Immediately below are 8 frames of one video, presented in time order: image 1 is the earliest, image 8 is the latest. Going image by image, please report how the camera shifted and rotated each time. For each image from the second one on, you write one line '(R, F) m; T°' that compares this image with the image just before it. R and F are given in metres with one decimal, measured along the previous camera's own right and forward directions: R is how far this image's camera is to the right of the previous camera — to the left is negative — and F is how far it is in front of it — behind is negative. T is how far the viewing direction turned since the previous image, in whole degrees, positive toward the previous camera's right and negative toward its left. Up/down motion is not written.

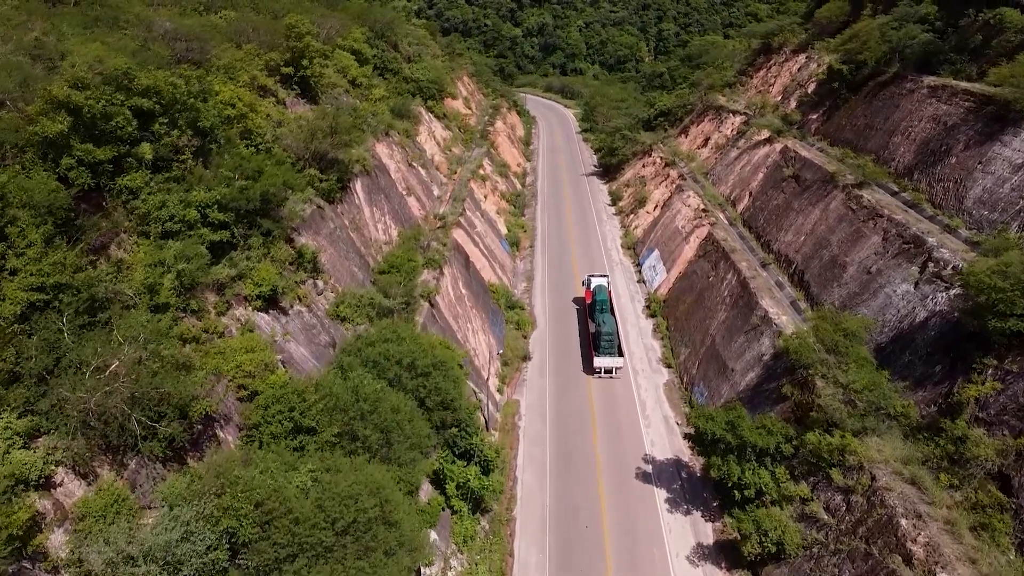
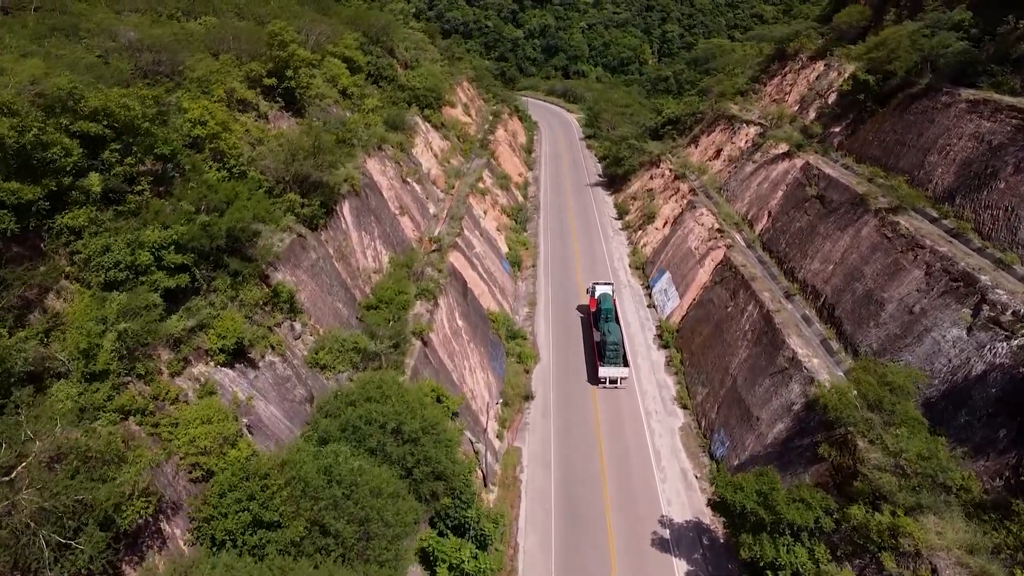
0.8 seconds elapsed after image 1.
(0.0, +2.7) m; 0°
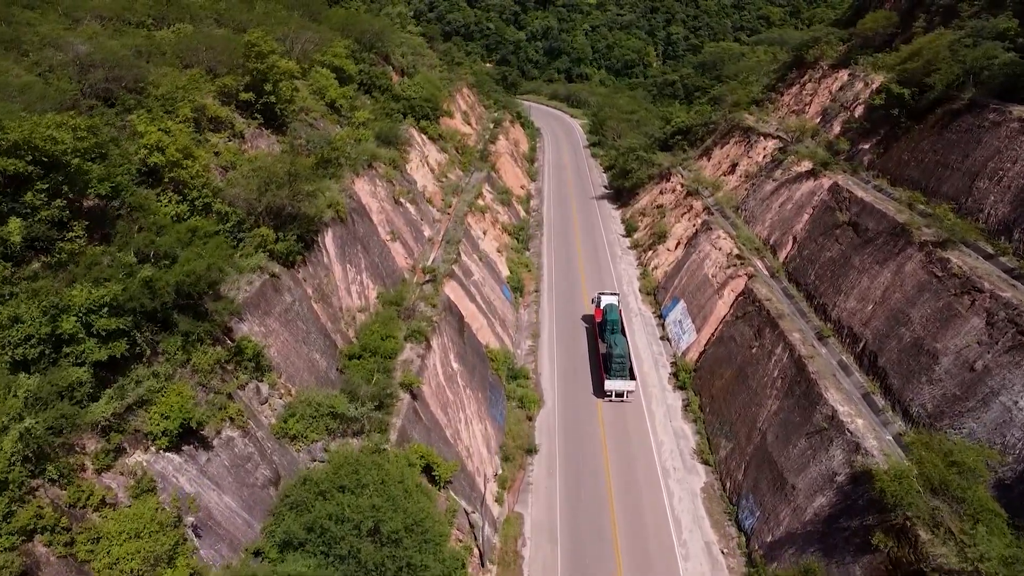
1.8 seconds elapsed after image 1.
(0.0, +3.1) m; 0°
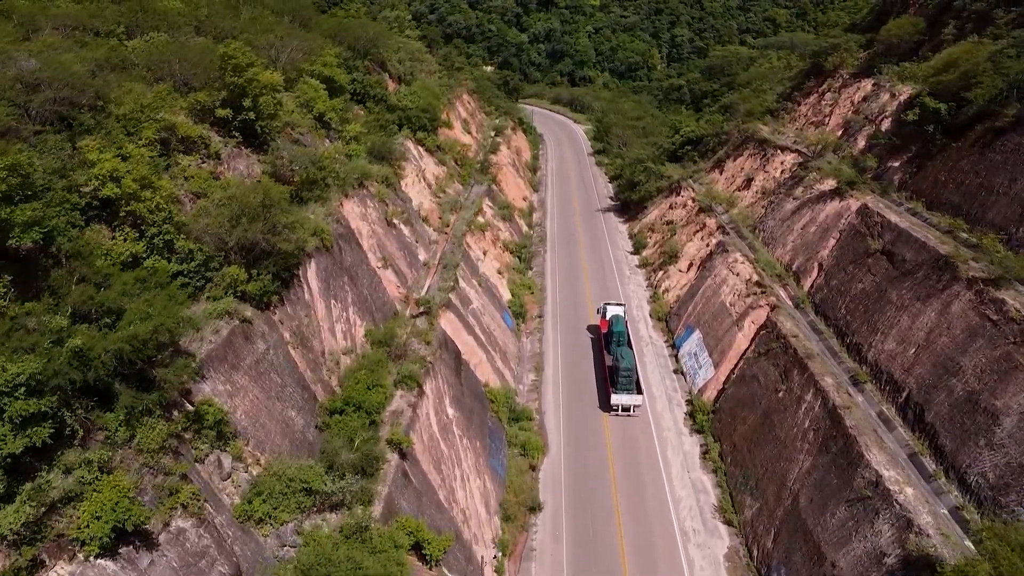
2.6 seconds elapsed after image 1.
(0.0, +2.6) m; 0°
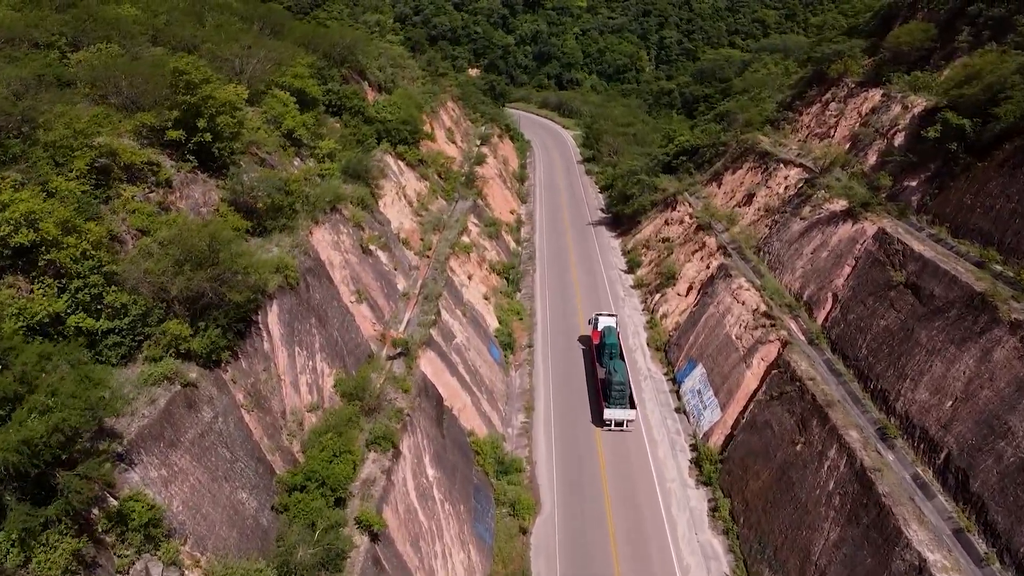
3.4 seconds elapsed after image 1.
(0.0, +2.7) m; +1°
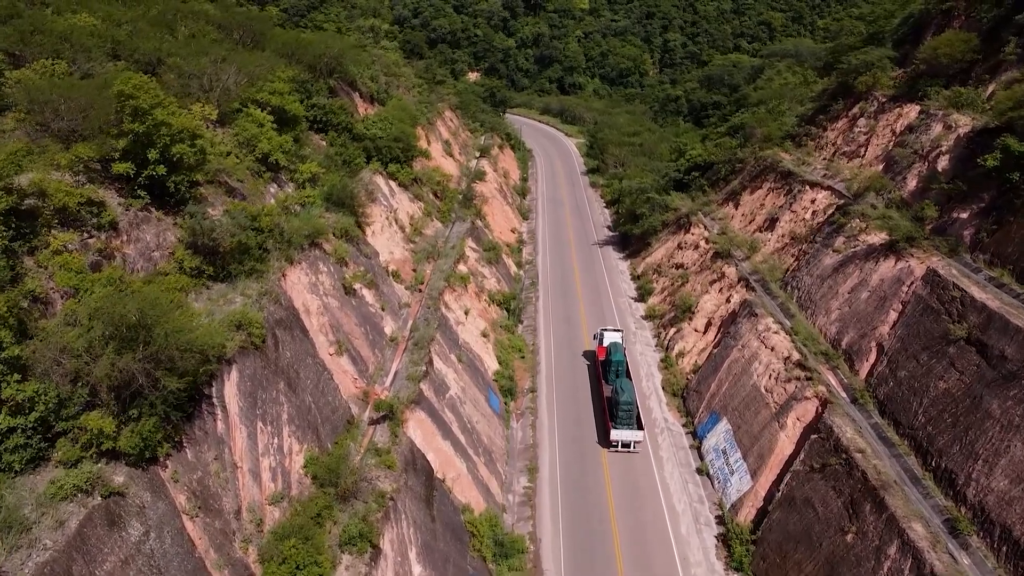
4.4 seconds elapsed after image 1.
(0.0, +3.4) m; 0°
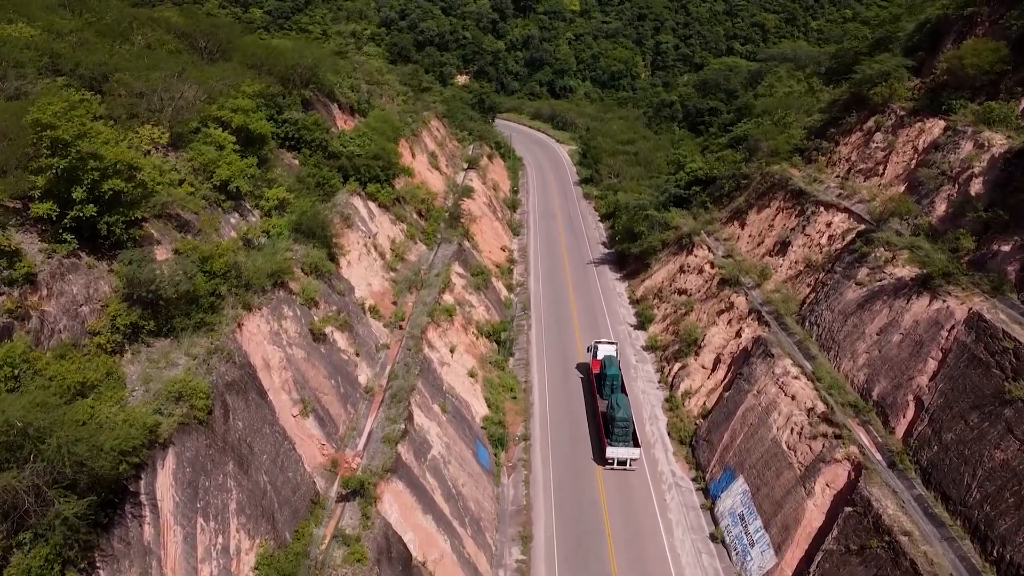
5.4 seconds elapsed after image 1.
(0.0, +3.0) m; +1°
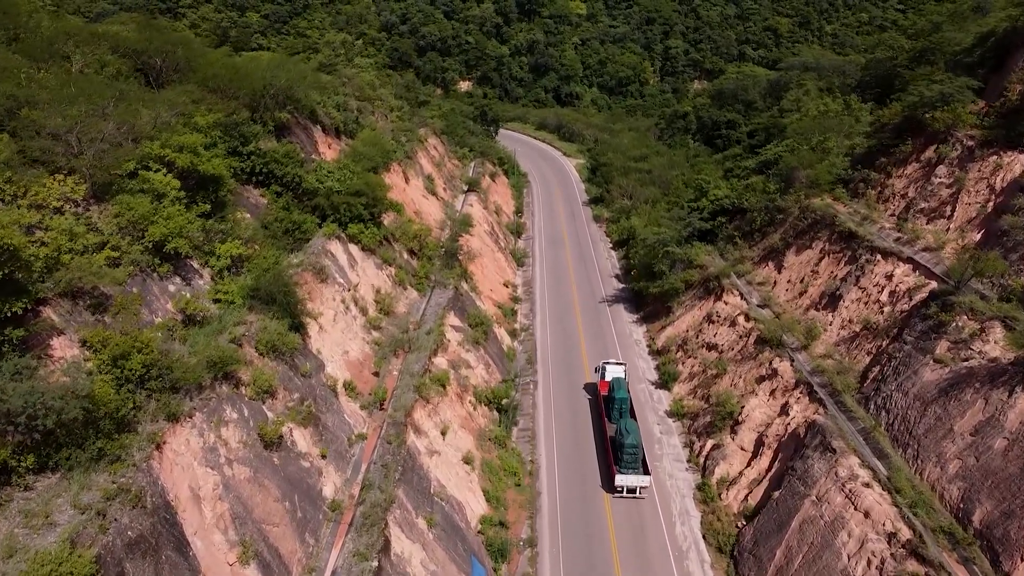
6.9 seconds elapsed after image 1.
(0.0, +5.0) m; 0°
